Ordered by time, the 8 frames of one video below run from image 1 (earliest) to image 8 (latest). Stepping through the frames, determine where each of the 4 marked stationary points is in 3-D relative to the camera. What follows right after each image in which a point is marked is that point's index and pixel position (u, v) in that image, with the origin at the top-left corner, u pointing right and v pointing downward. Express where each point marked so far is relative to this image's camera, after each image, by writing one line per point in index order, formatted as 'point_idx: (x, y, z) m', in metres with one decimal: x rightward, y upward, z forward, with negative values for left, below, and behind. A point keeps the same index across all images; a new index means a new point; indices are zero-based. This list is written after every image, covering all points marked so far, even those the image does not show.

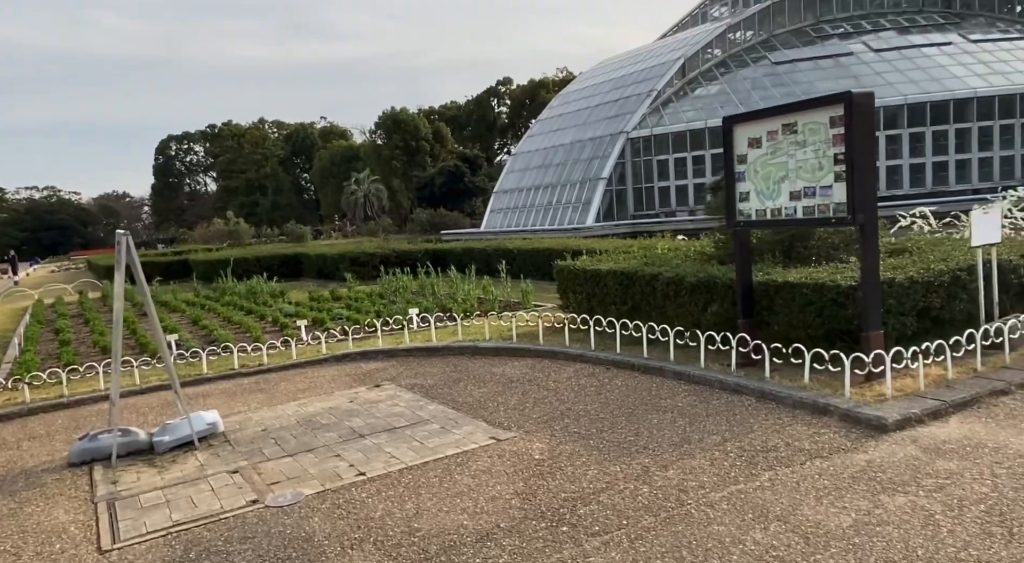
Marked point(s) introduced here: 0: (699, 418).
0: (+1.4, -1.1, +5.6) m
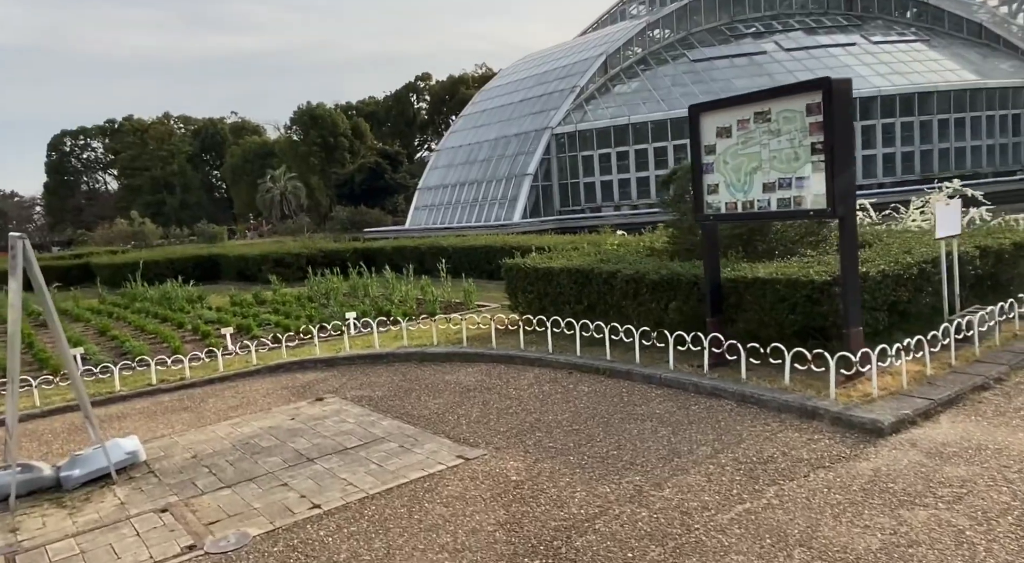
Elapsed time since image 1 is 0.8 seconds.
0: (+1.2, -1.1, +5.2) m
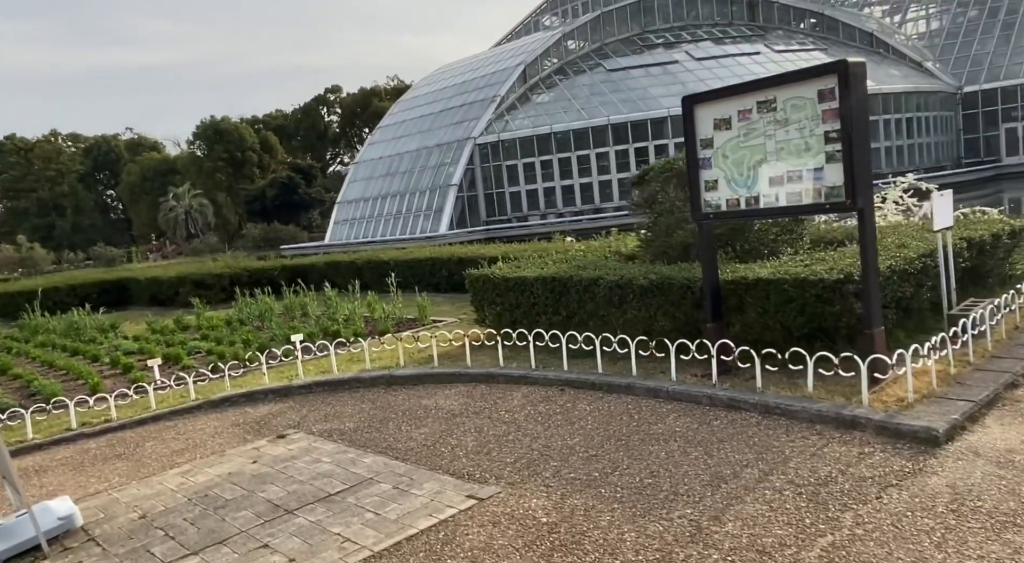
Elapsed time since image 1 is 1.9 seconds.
0: (+1.3, -1.1, +4.7) m
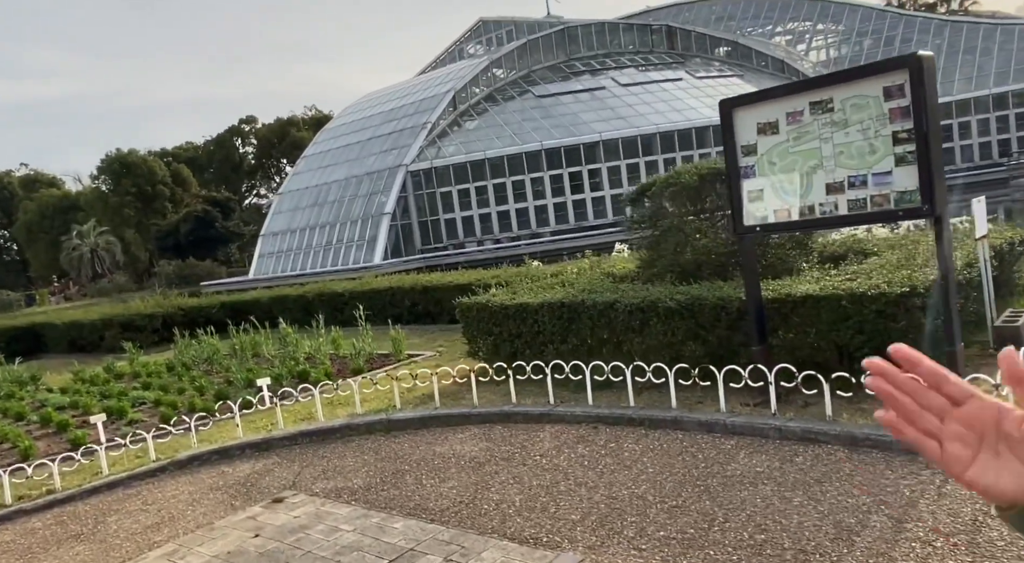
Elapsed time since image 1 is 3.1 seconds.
0: (+1.7, -1.2, +4.1) m
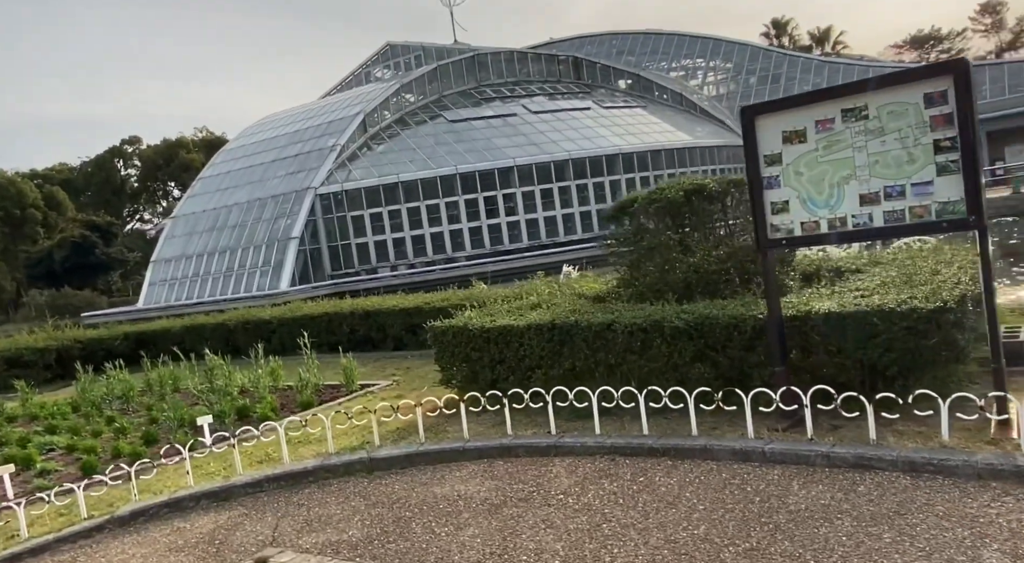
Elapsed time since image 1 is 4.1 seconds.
0: (+2.0, -1.2, +3.8) m
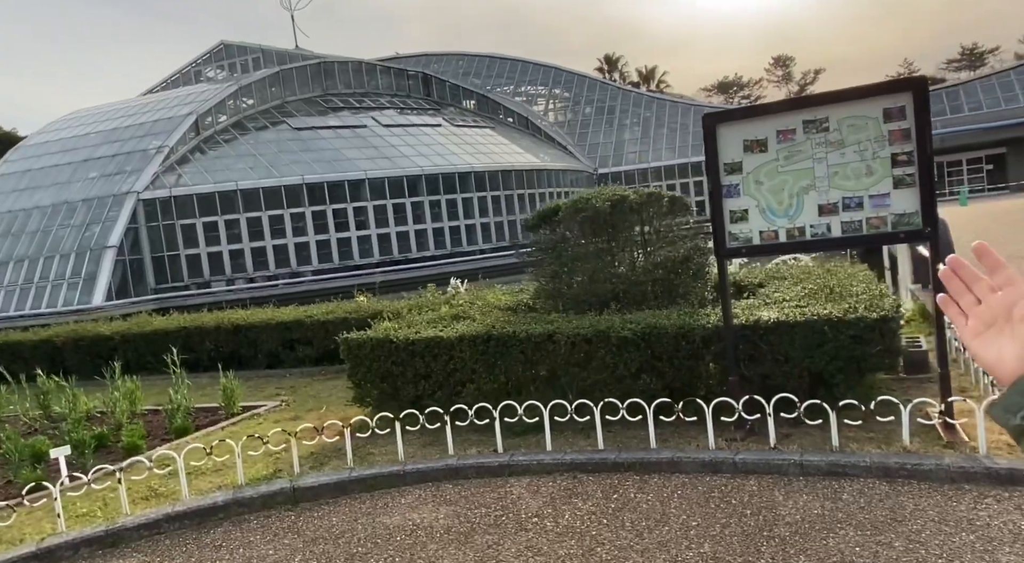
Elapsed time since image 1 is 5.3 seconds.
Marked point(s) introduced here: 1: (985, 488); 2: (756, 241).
0: (+2.0, -1.3, +3.8) m
1: (+2.7, -1.1, +4.2) m
2: (+1.8, +0.3, +5.3) m
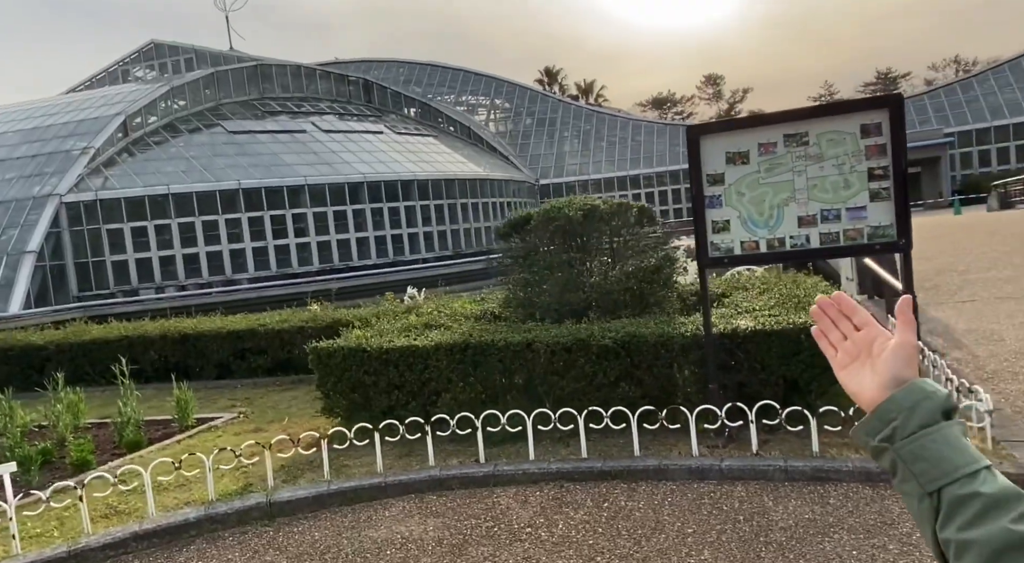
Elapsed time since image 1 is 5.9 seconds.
0: (+2.1, -1.3, +3.9) m
1: (+2.6, -1.2, +4.3) m
2: (+1.6, +0.2, +5.4) m
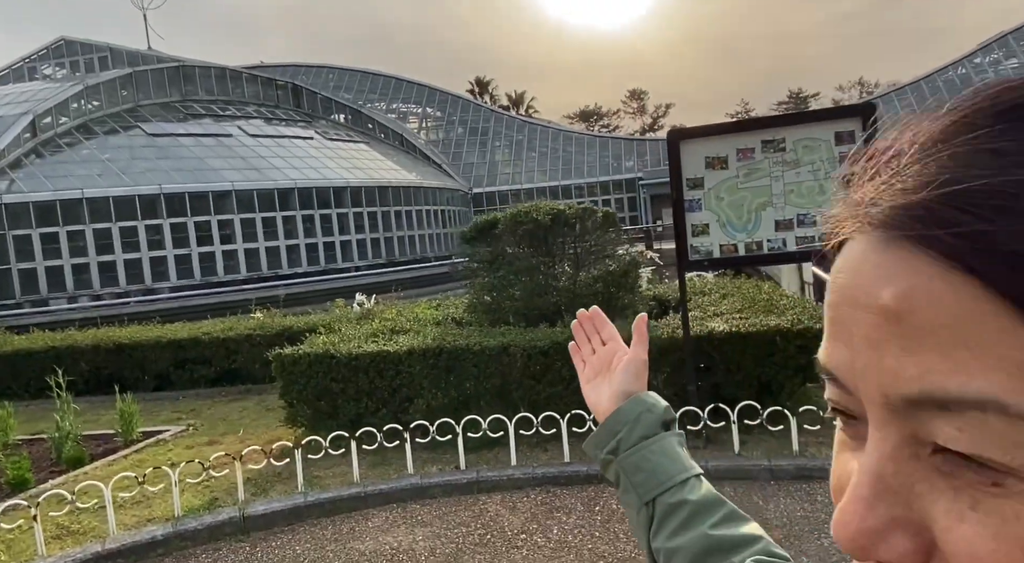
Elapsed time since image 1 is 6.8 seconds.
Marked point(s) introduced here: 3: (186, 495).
0: (+2.1, -1.3, +4.0) m
1: (+2.6, -1.2, +4.5) m
2: (+1.5, +0.2, +5.5) m
3: (-2.3, -1.5, +5.2) m
